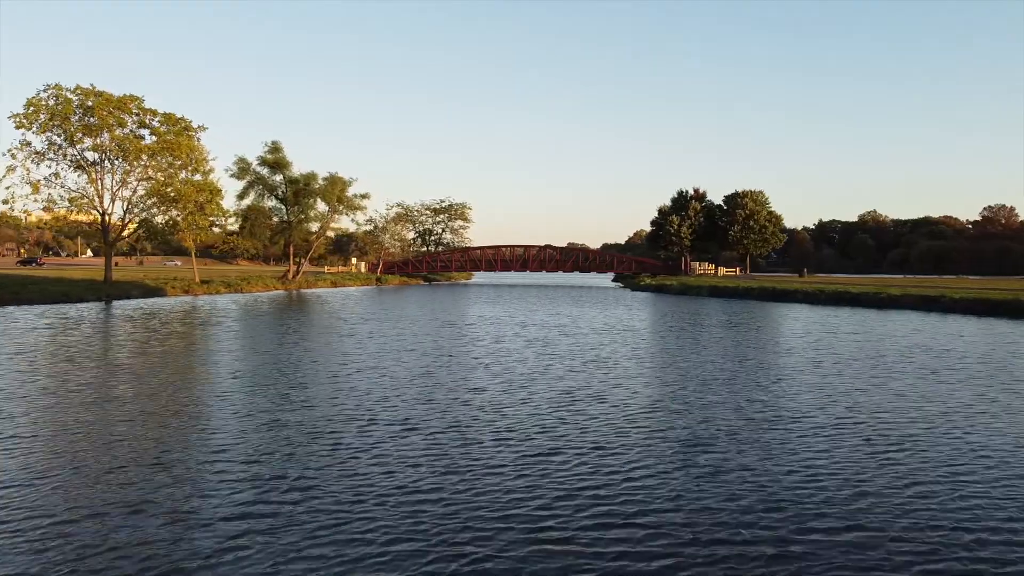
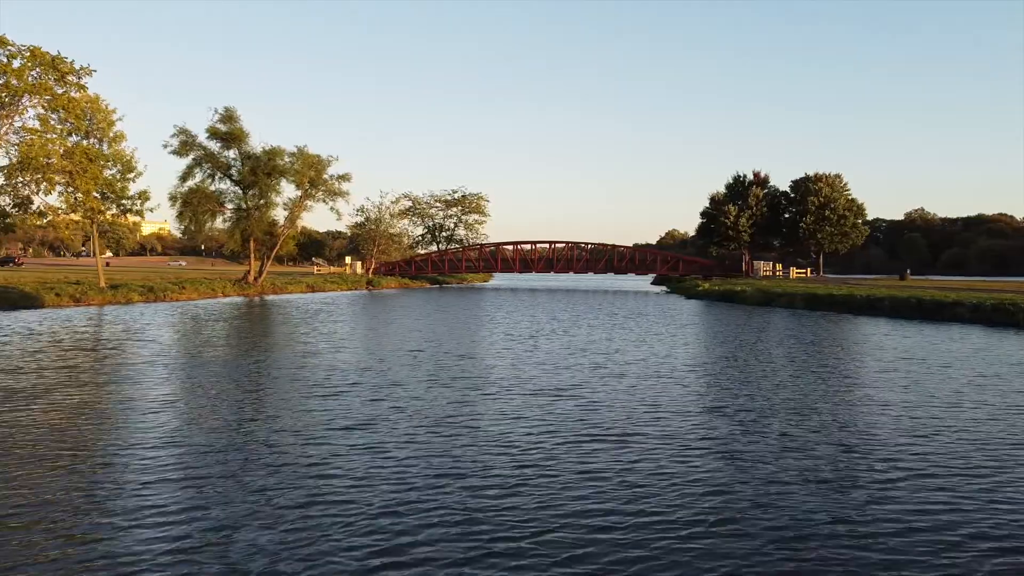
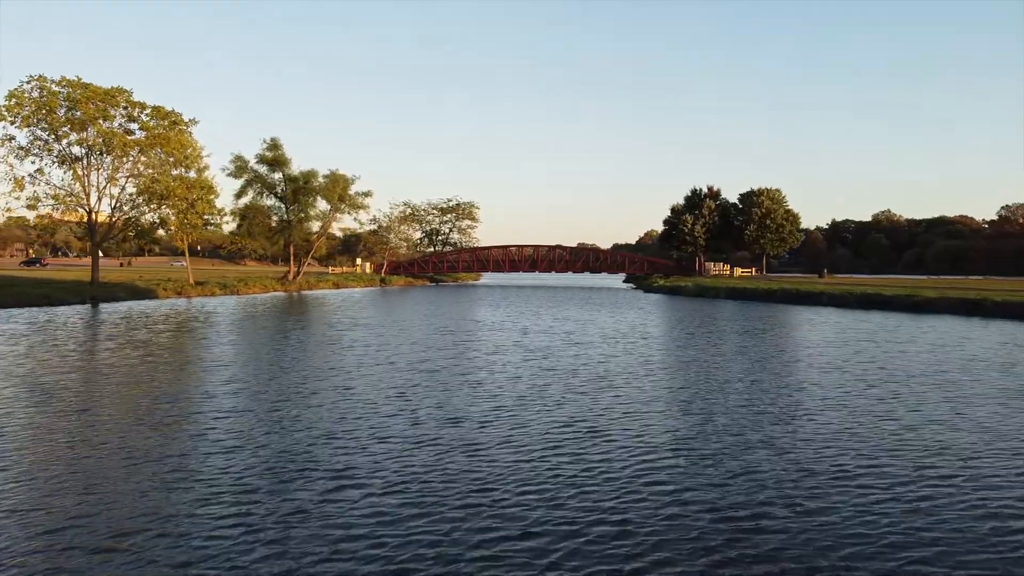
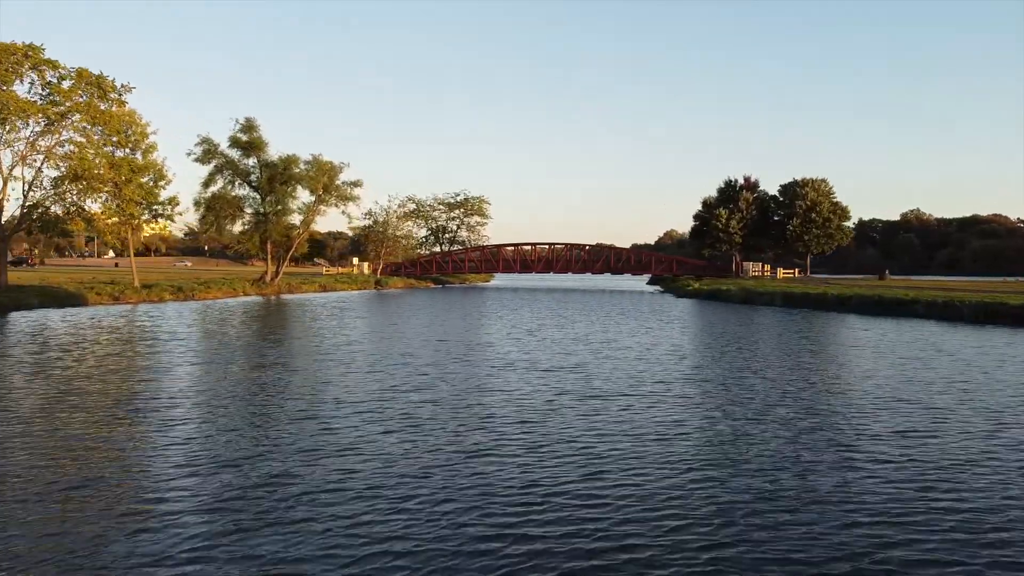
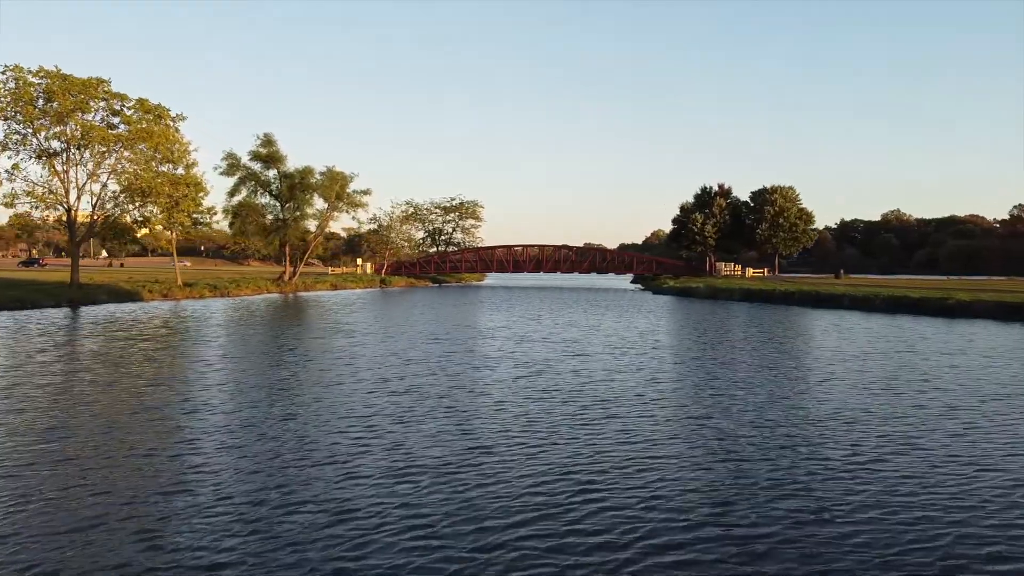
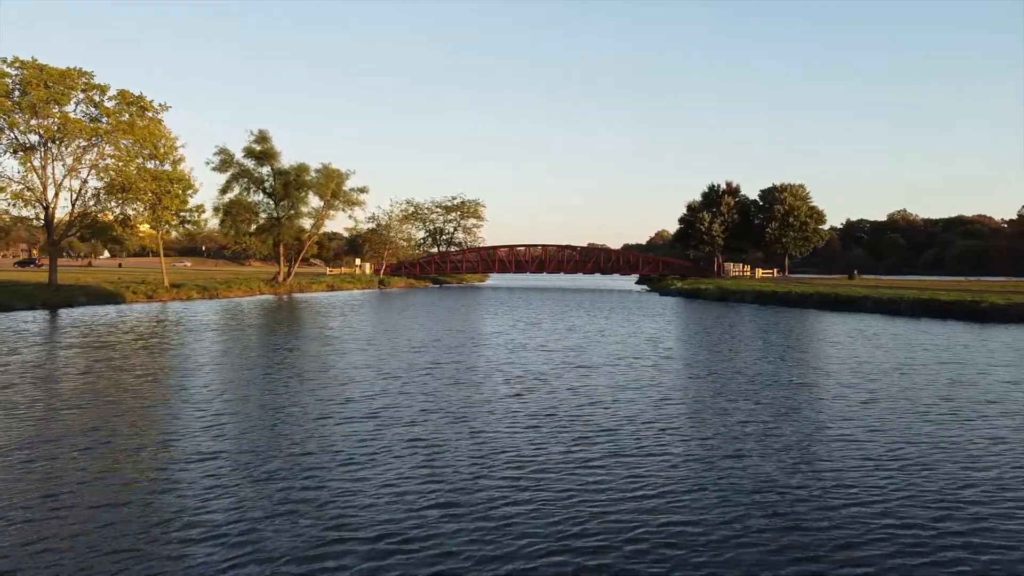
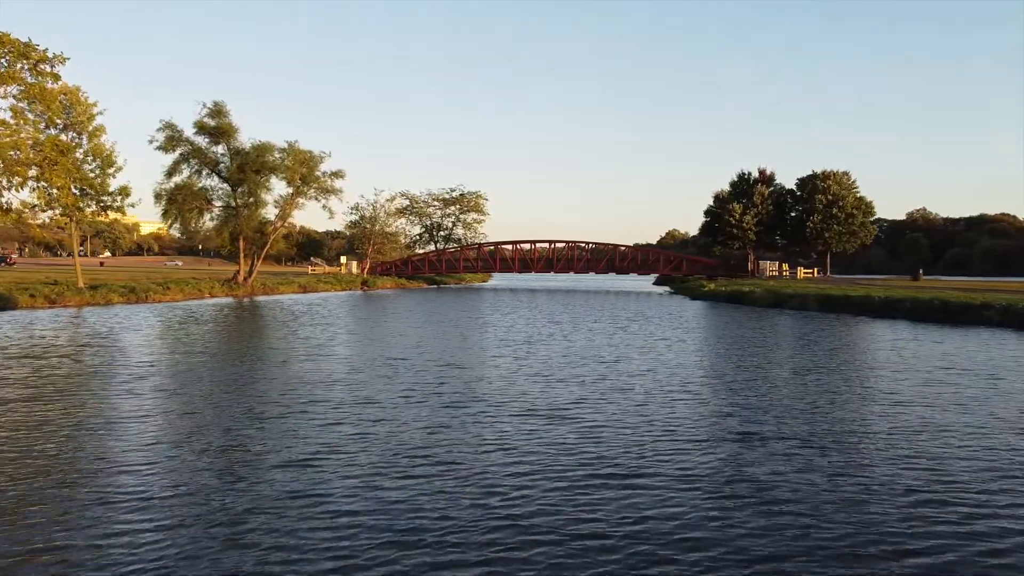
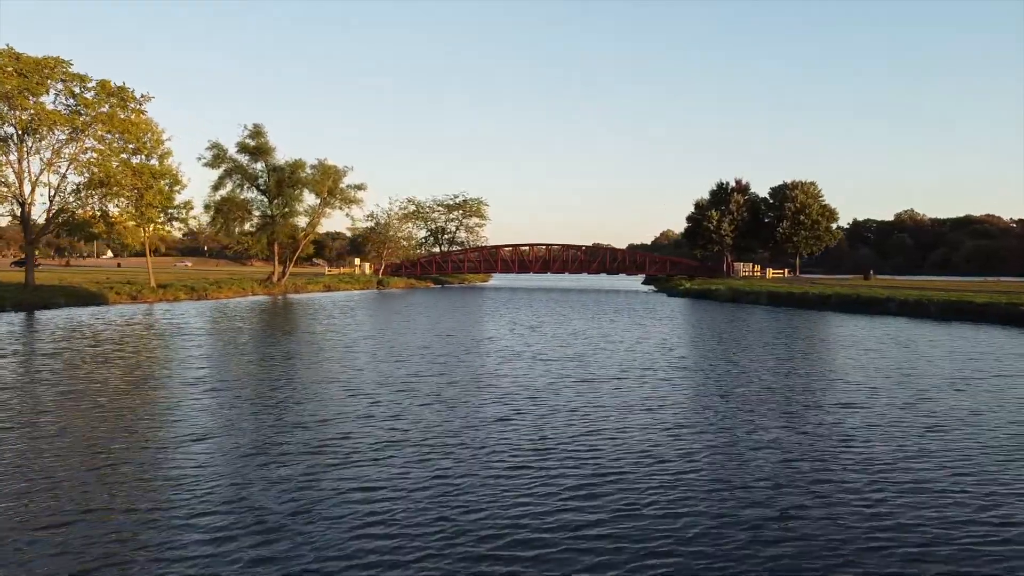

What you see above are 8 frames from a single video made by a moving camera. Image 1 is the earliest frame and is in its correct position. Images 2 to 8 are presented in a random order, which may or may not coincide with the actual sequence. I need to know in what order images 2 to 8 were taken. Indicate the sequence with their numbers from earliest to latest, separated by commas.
3, 5, 6, 8, 4, 2, 7
